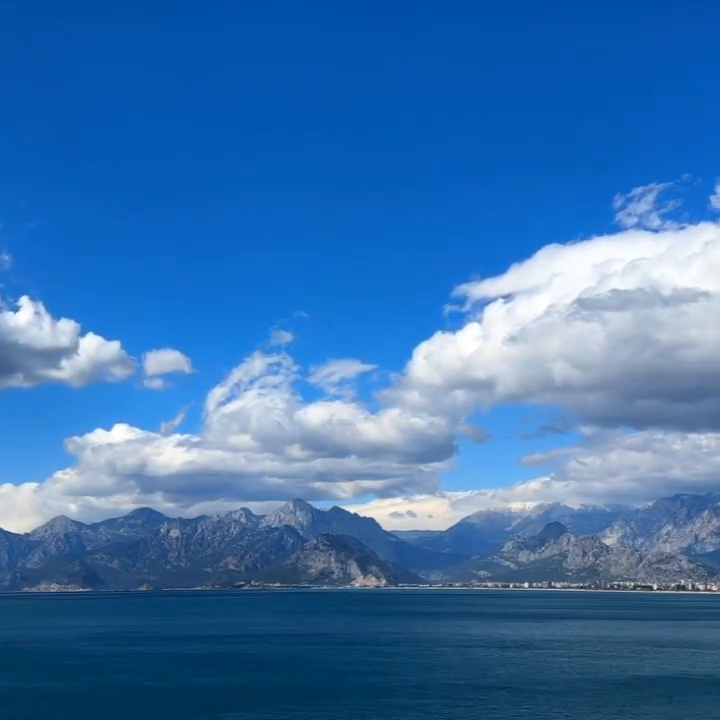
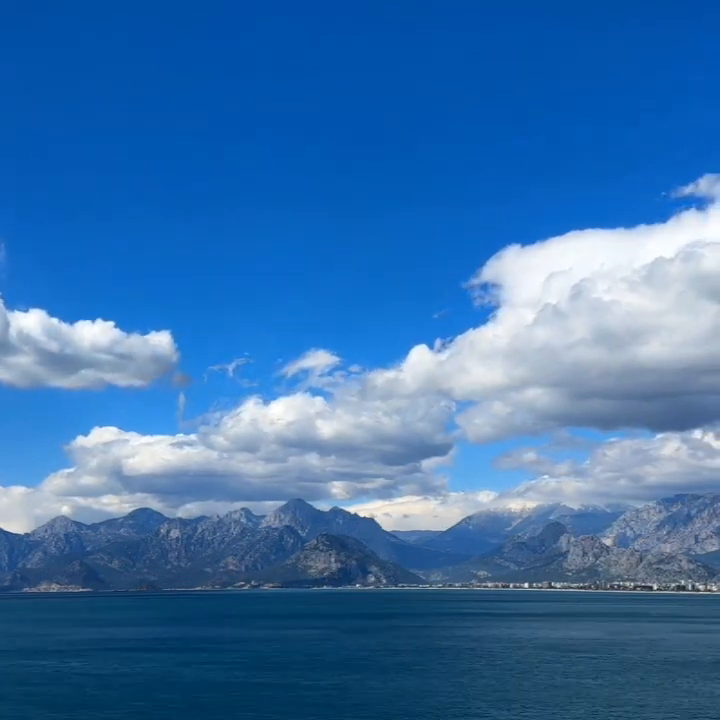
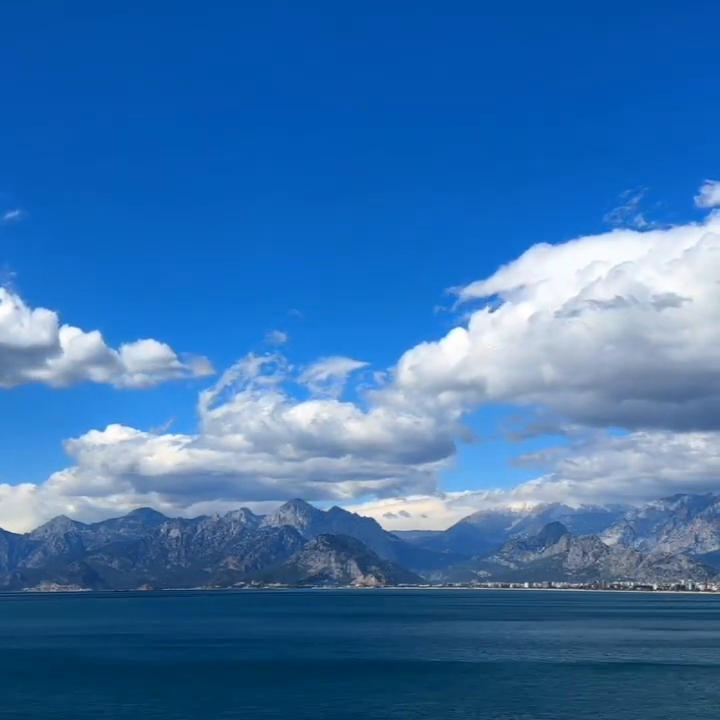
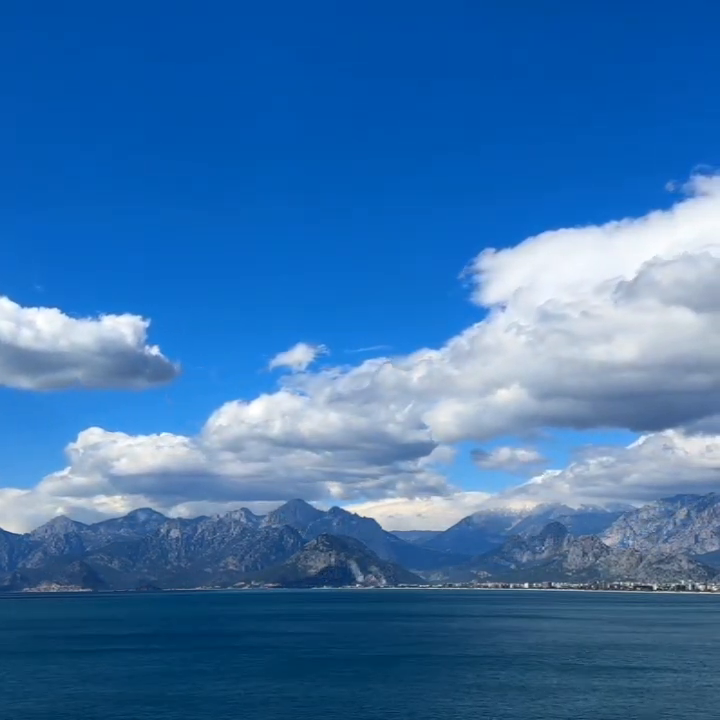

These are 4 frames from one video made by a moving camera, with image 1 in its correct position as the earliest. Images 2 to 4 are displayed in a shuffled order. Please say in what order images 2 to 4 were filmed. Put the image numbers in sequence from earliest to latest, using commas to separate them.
3, 2, 4
